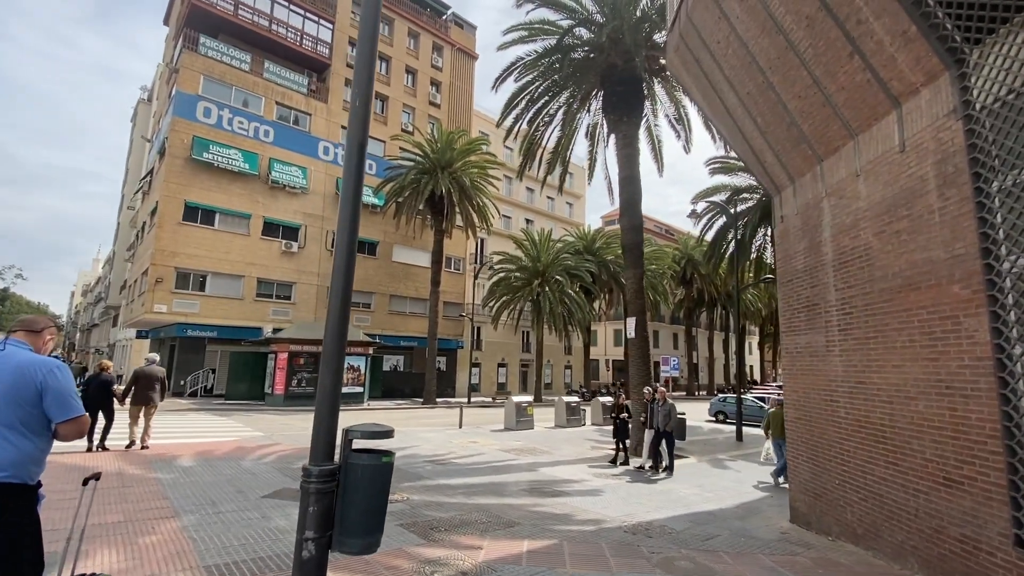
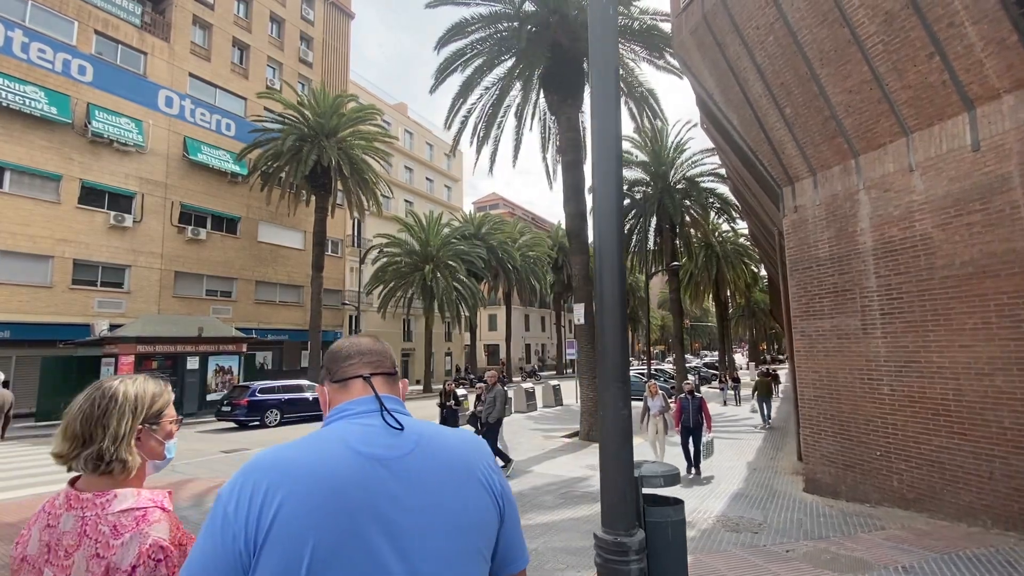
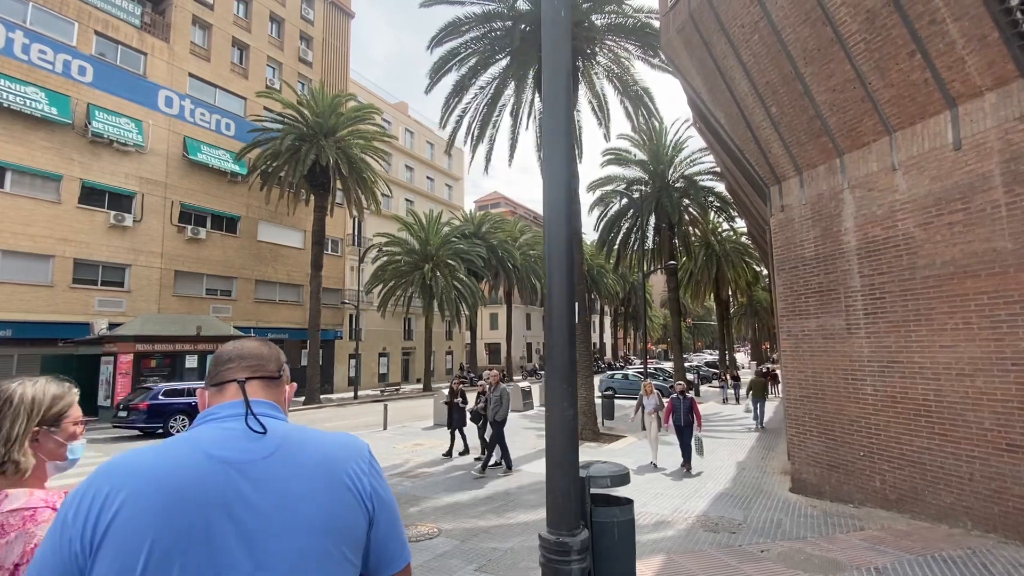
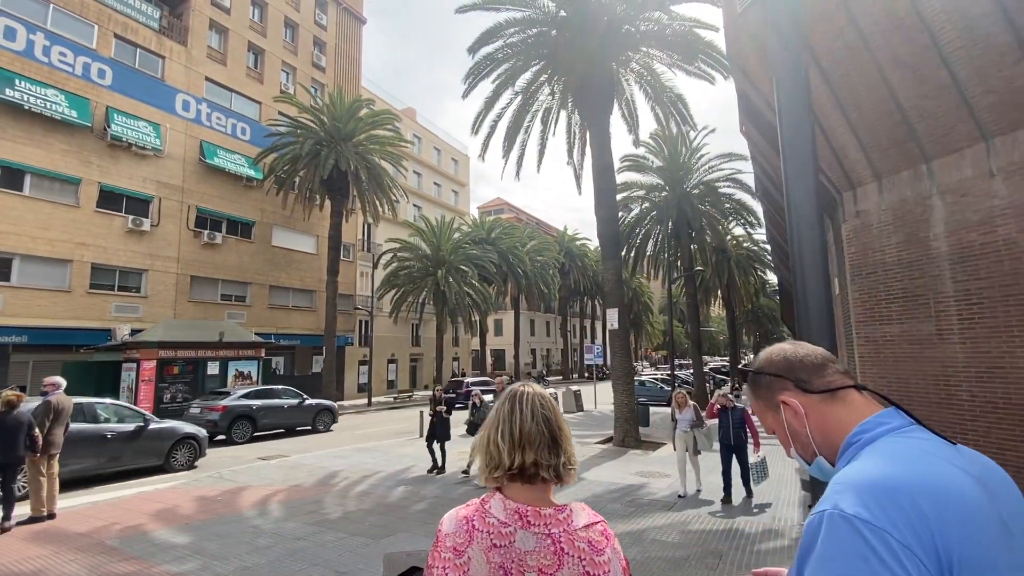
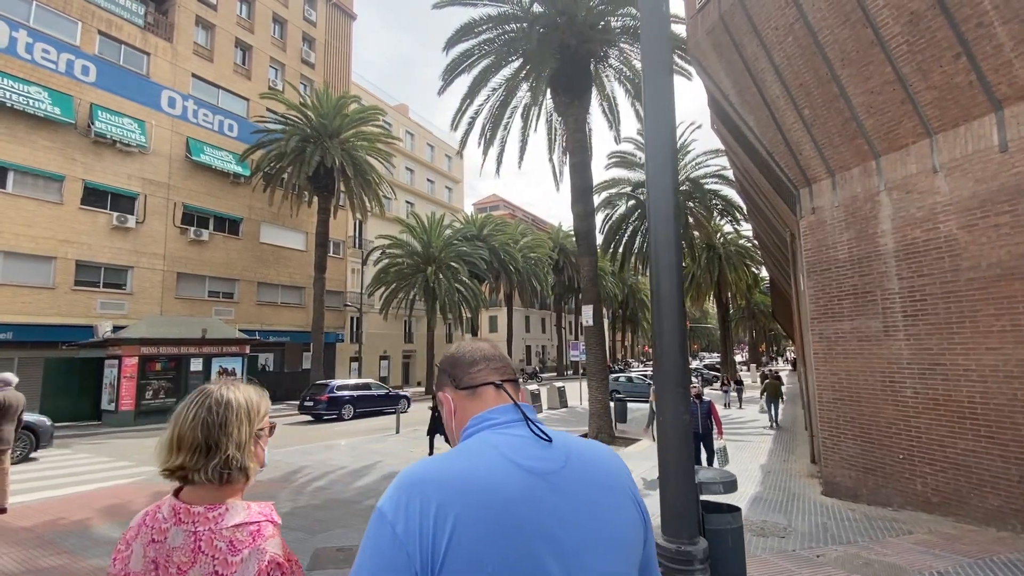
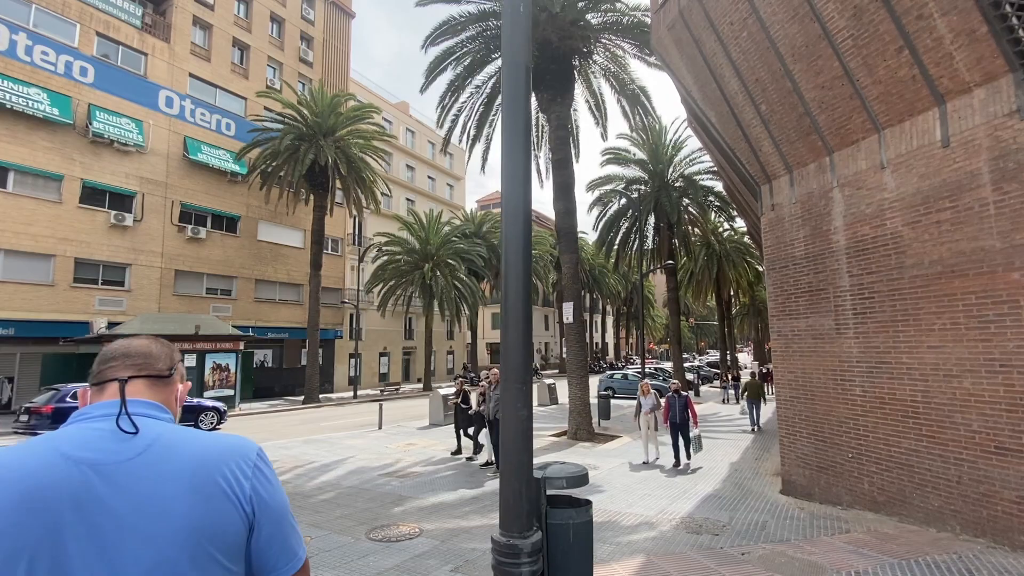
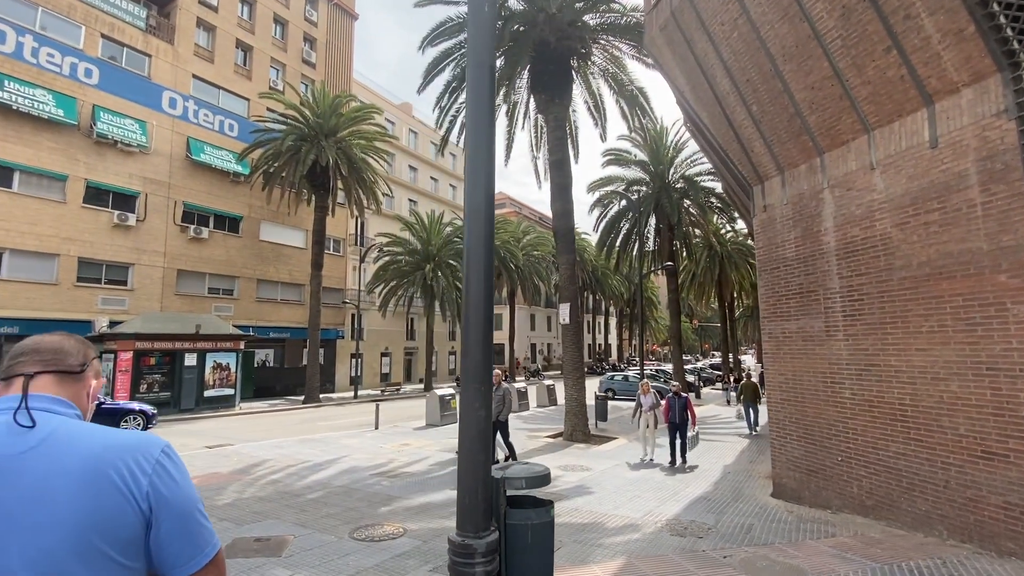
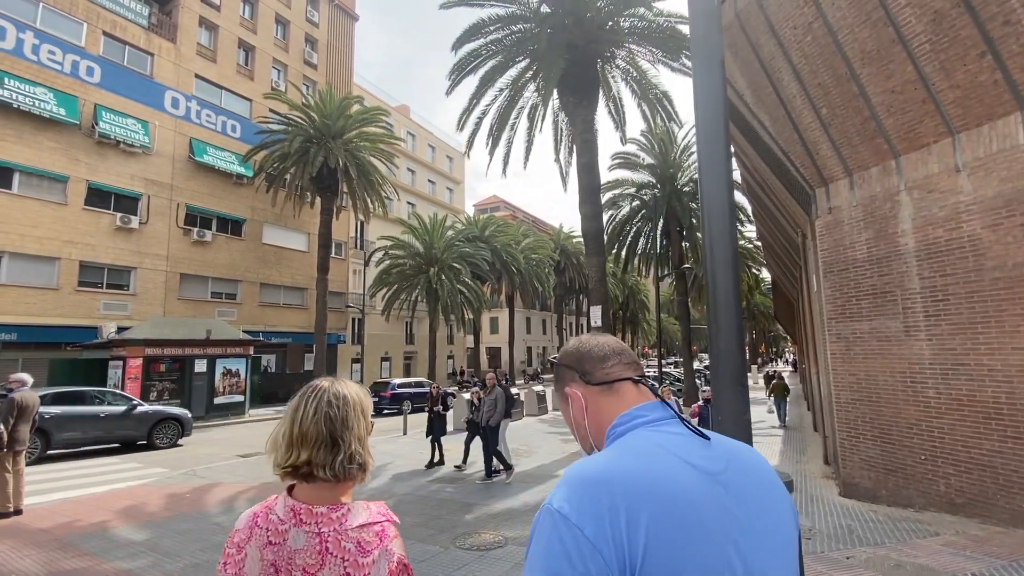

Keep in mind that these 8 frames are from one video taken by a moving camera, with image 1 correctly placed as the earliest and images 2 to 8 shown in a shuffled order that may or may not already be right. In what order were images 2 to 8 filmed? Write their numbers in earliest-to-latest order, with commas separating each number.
7, 6, 3, 2, 5, 8, 4
